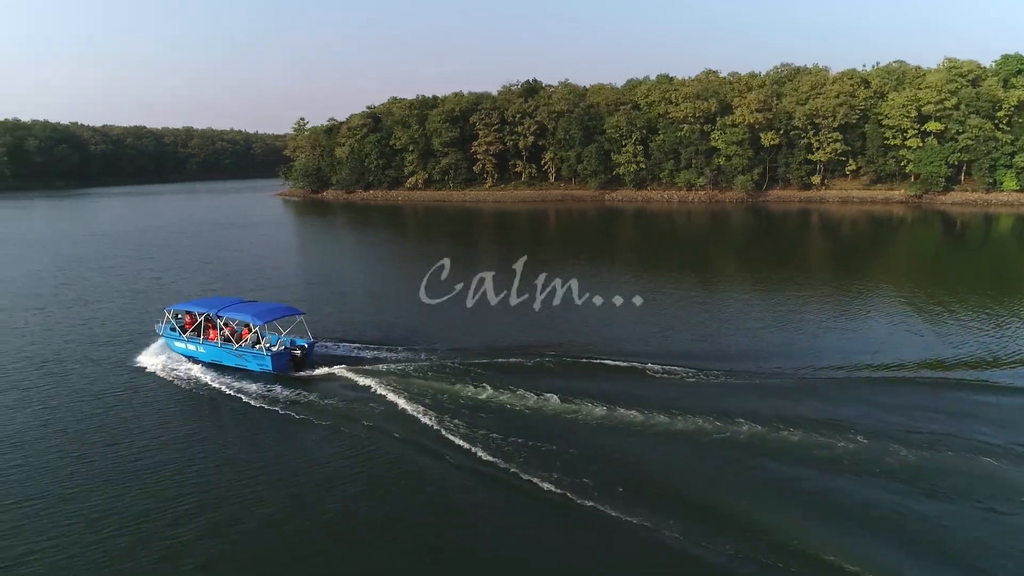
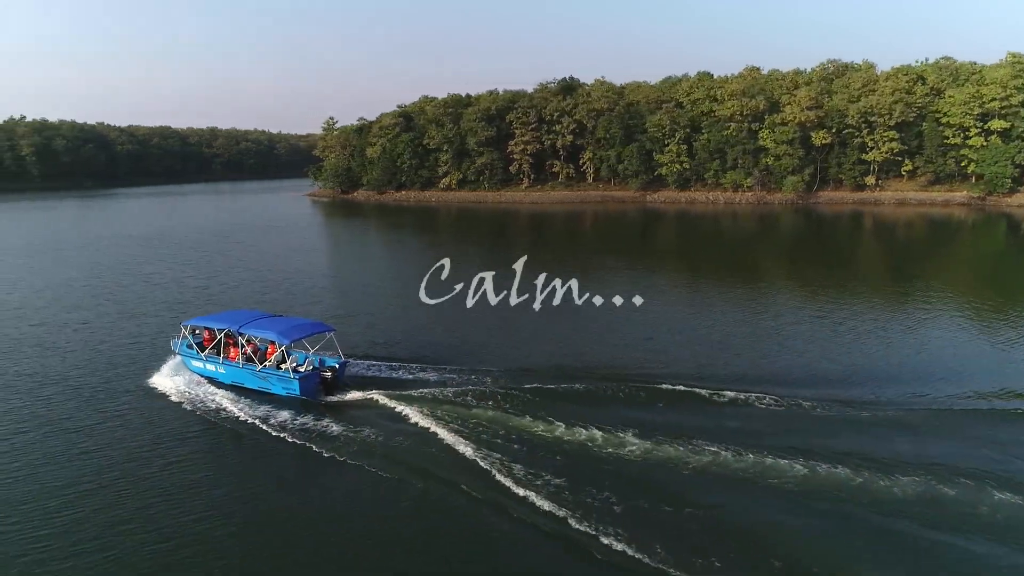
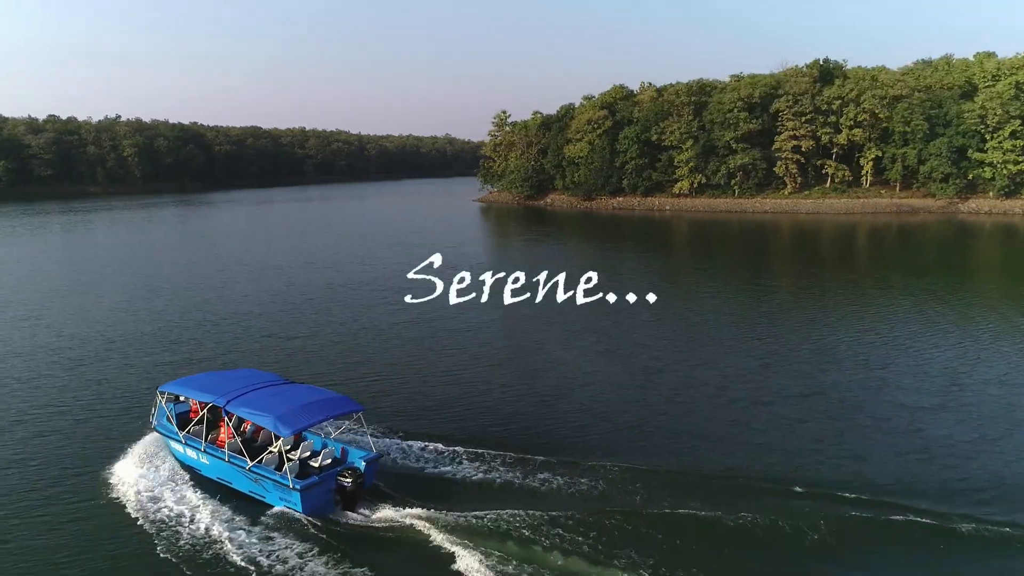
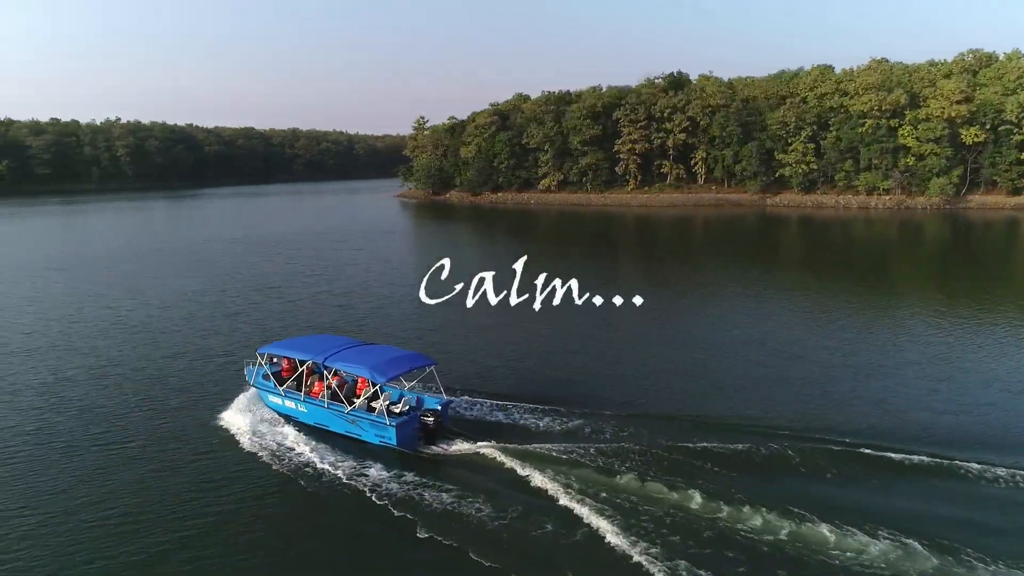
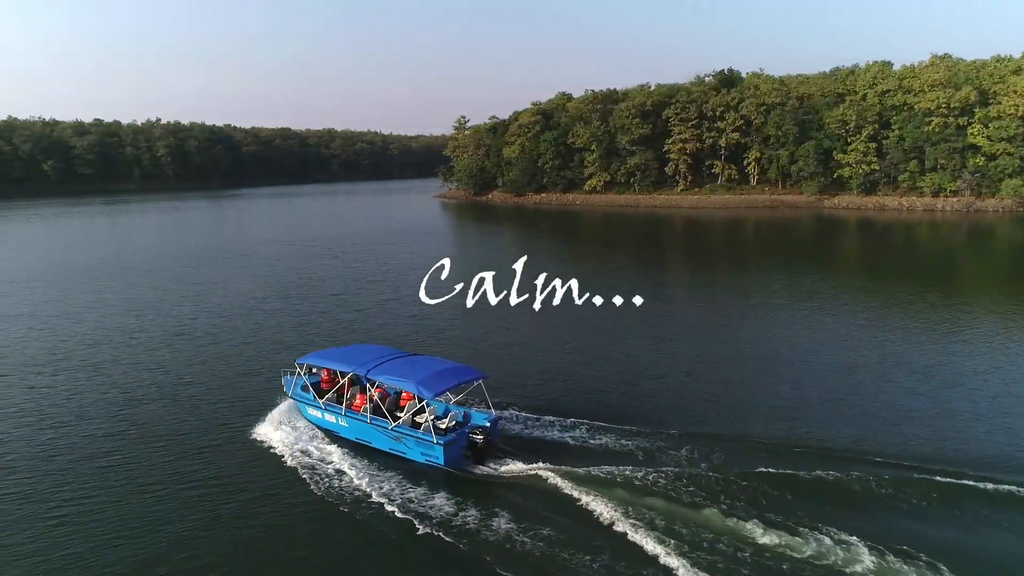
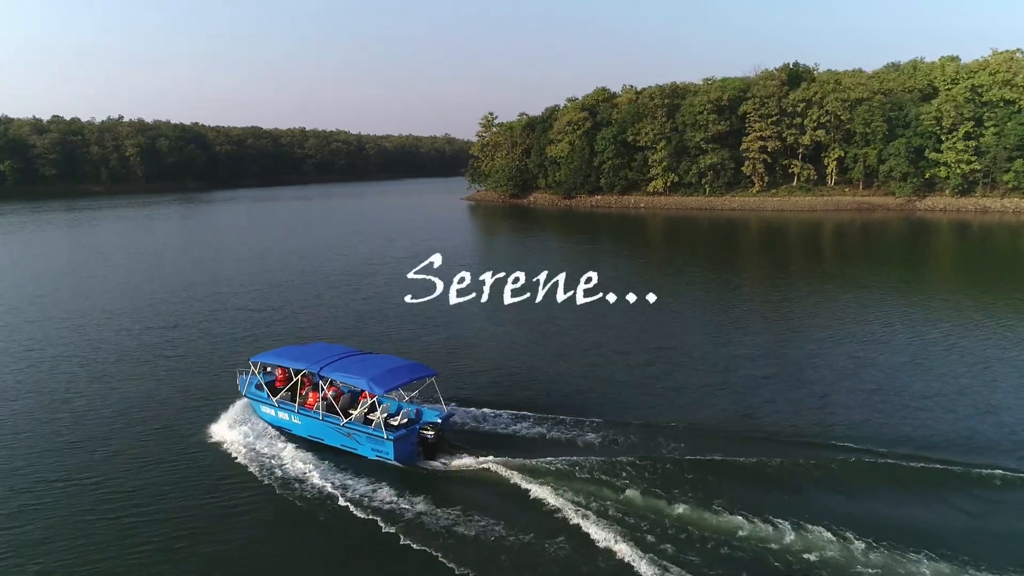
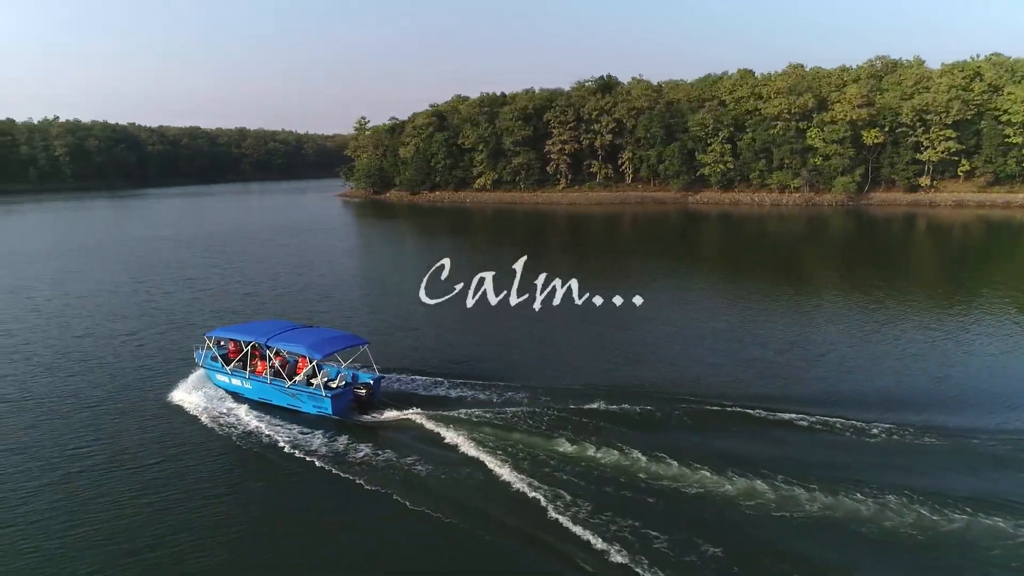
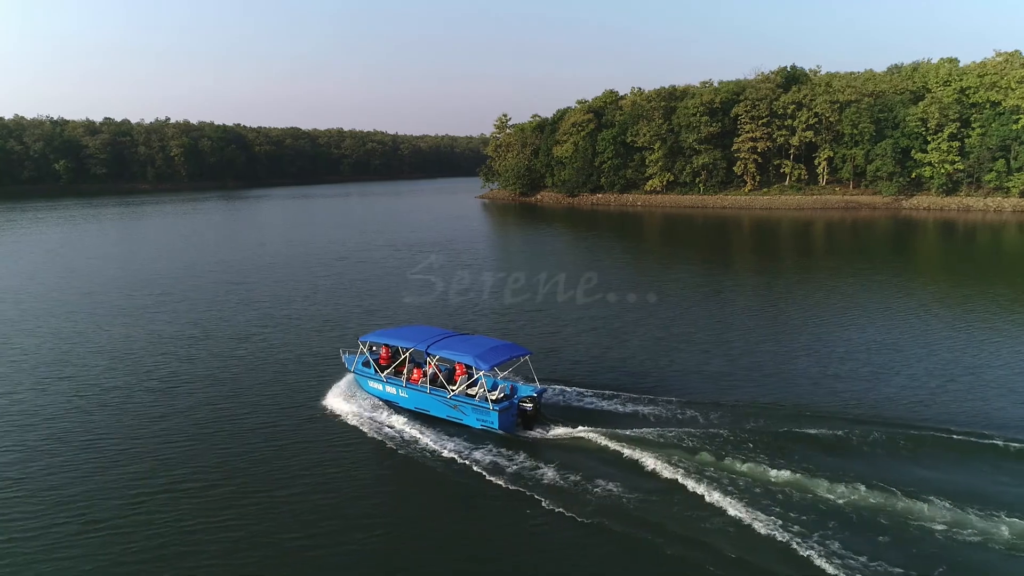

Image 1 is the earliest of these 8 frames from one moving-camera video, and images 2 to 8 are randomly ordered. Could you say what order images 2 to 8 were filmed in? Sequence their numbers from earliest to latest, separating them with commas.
2, 7, 4, 5, 8, 6, 3
